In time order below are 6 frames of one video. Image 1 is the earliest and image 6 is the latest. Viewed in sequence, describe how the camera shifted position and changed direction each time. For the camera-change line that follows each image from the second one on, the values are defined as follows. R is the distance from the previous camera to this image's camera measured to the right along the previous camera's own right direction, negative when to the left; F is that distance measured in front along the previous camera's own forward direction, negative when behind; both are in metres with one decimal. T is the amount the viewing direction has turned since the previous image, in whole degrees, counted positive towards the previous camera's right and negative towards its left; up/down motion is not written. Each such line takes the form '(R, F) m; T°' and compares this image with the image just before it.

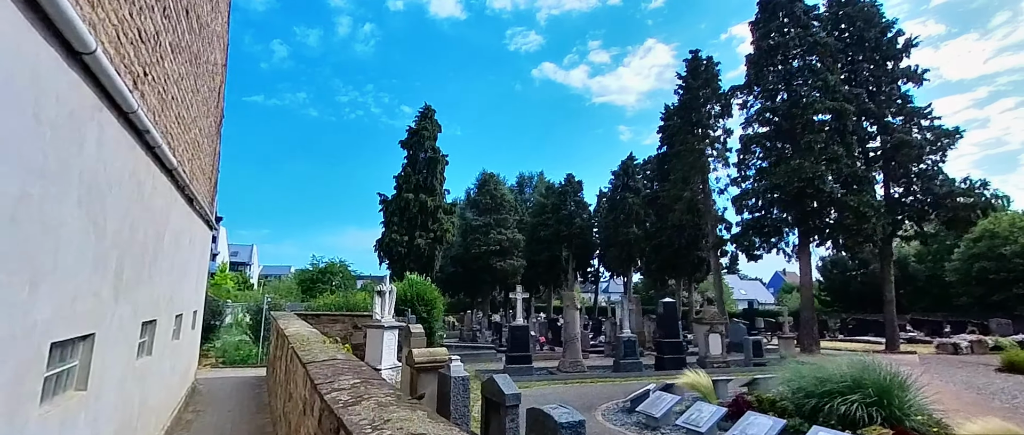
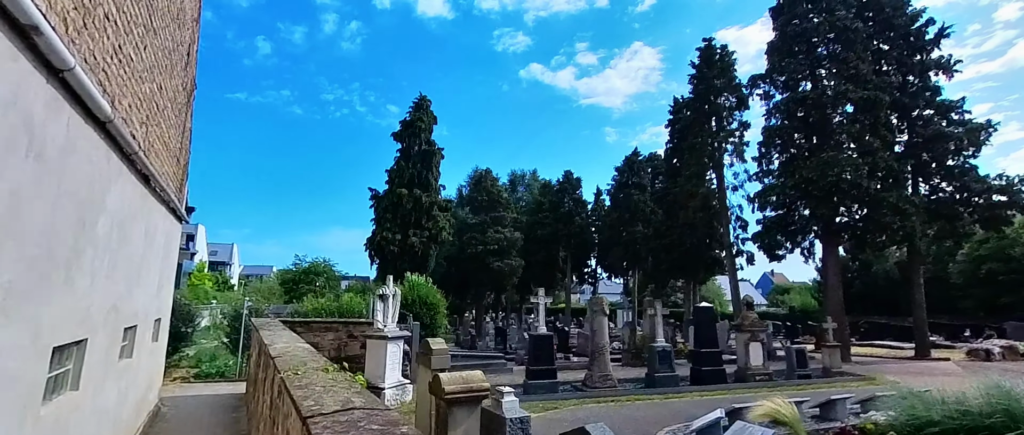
(-0.9, +1.7) m; +2°
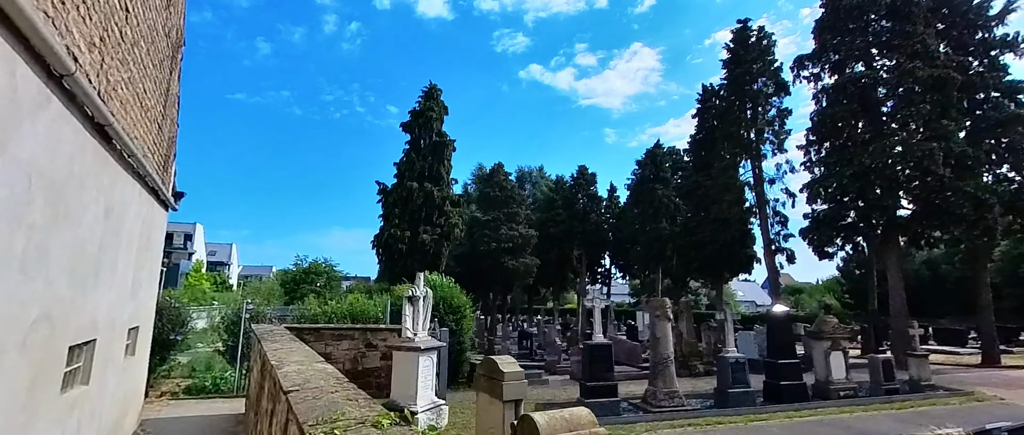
(-1.0, +1.8) m; 0°
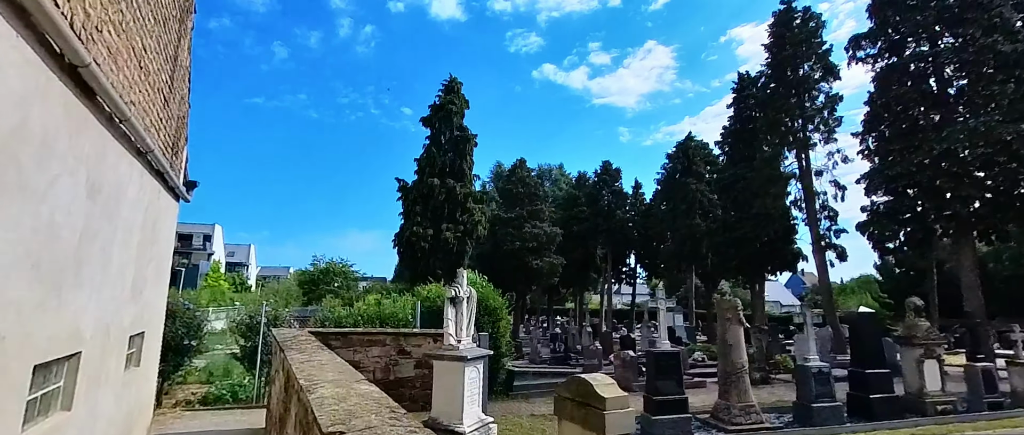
(-0.7, +1.1) m; -2°
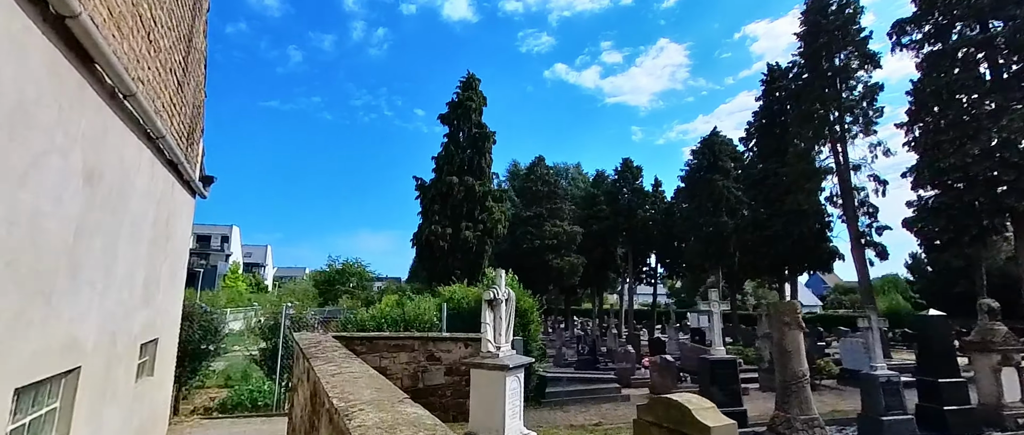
(-0.4, +0.6) m; -2°
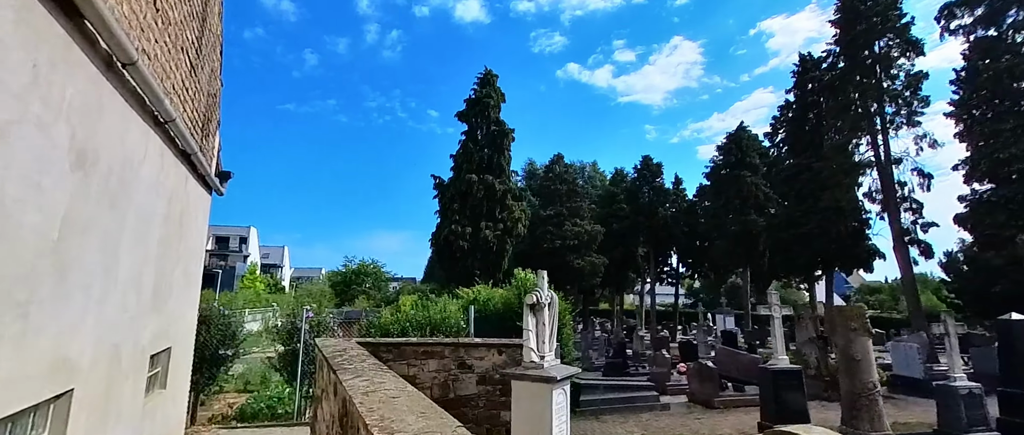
(-0.4, +0.6) m; -2°
